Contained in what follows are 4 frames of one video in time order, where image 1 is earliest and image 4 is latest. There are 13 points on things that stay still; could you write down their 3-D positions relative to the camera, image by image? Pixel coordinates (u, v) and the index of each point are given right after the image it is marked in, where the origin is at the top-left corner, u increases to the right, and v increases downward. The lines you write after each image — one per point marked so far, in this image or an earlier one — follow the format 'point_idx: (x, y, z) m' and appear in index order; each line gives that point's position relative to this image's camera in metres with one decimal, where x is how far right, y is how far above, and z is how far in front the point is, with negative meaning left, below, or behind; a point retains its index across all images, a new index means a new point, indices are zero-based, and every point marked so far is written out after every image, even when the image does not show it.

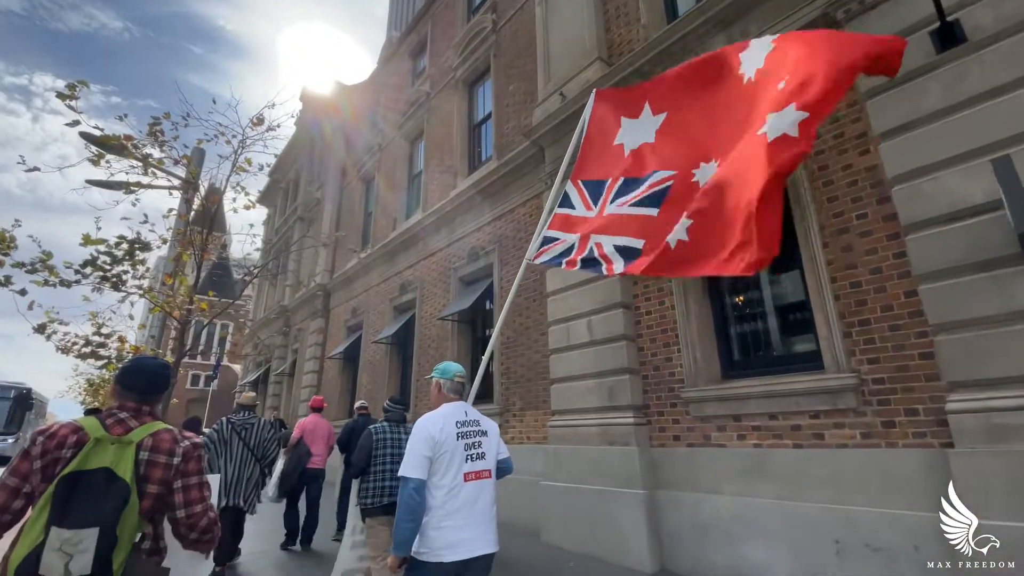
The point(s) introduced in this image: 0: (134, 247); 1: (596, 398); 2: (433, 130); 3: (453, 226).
0: (-4.9, +0.5, +6.4) m
1: (+1.0, -1.3, +6.1) m
2: (-1.9, +3.7, +11.7) m
3: (-1.2, +1.3, +10.1) m
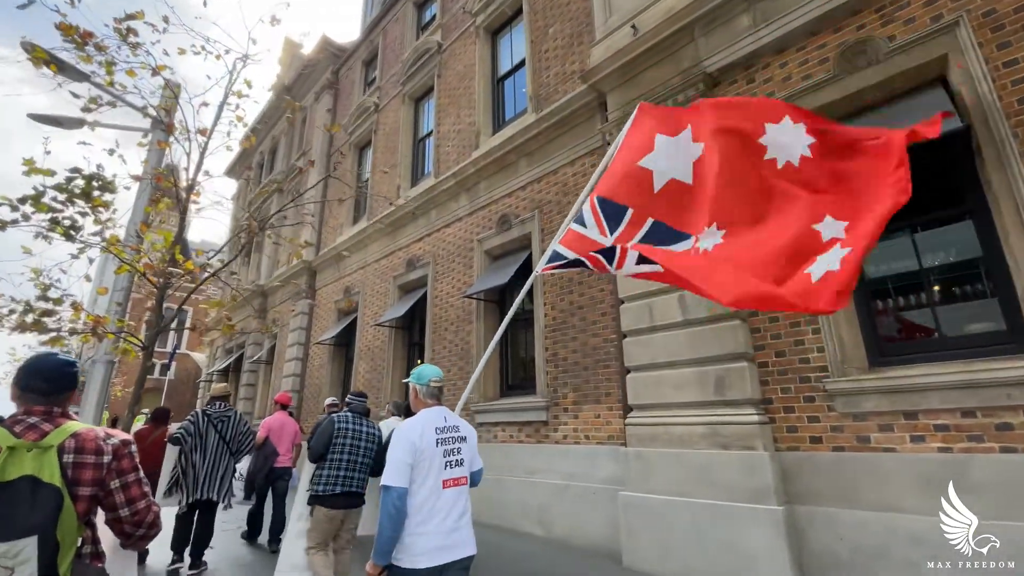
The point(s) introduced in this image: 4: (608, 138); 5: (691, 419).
0: (-4.0, +1.0, +4.8) m
1: (+1.8, -1.0, +4.9) m
2: (-1.4, +4.2, +10.3) m
3: (-0.7, +1.7, +8.7) m
4: (+1.2, +1.9, +6.4) m
5: (+1.7, -1.3, +4.8) m
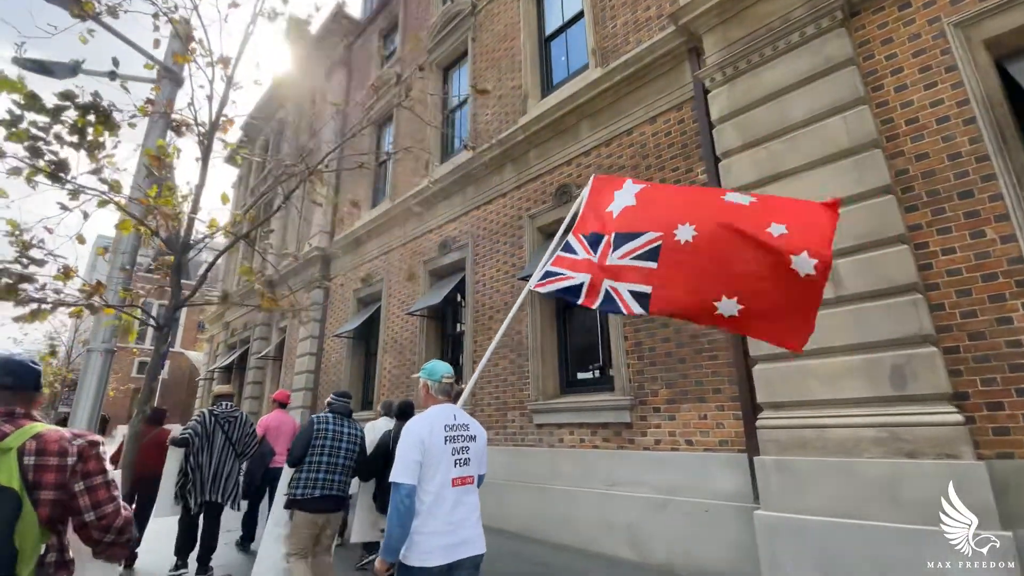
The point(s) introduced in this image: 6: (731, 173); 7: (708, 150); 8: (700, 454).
0: (-3.1, +1.3, +3.7) m
1: (+2.7, -0.7, +3.9) m
2: (-0.6, +4.4, +9.2) m
3: (+0.2, +2.0, +7.7) m
4: (+2.1, +2.2, +5.4) m
5: (+2.6, -1.0, +3.8) m
6: (+2.2, +1.1, +4.9) m
7: (+2.1, +1.5, +5.3) m
8: (+1.8, -1.6, +4.8) m
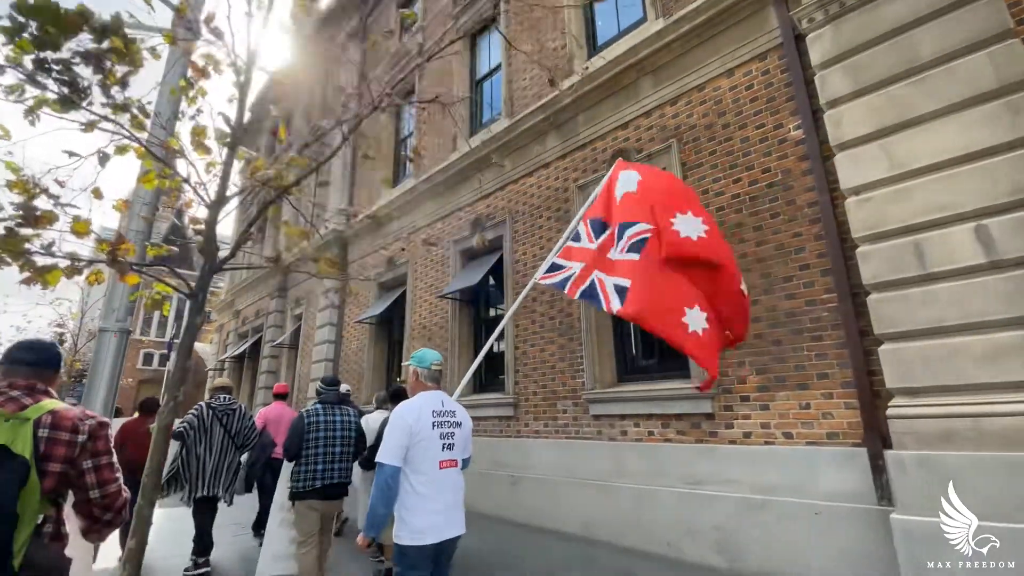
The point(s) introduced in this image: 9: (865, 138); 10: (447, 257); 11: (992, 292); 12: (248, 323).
0: (-2.5, +1.5, +3.0) m
1: (+3.3, -0.5, +3.3) m
2: (+0.1, +4.7, +8.5) m
3: (+0.8, +2.2, +7.0) m
4: (+2.8, +2.5, +4.7) m
5: (+3.3, -0.8, +3.2) m
6: (+2.8, +1.4, +4.3) m
7: (+2.7, +1.7, +4.6) m
8: (+2.5, -1.4, +4.2) m
9: (+2.9, +1.3, +4.1) m
10: (-1.1, +0.5, +8.6) m
11: (+3.3, 0.0, +3.4) m
12: (-7.4, -1.0, +13.8) m
